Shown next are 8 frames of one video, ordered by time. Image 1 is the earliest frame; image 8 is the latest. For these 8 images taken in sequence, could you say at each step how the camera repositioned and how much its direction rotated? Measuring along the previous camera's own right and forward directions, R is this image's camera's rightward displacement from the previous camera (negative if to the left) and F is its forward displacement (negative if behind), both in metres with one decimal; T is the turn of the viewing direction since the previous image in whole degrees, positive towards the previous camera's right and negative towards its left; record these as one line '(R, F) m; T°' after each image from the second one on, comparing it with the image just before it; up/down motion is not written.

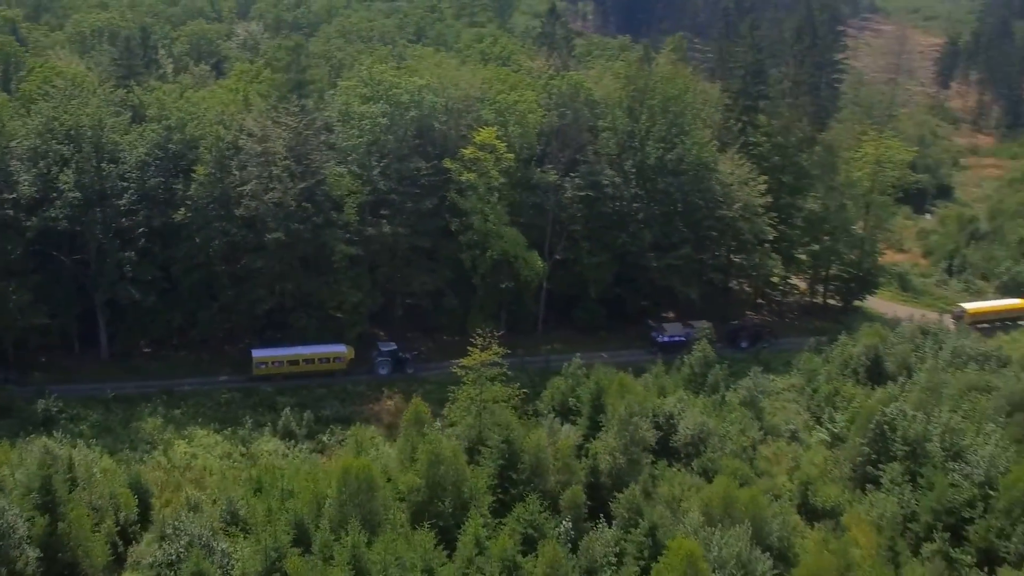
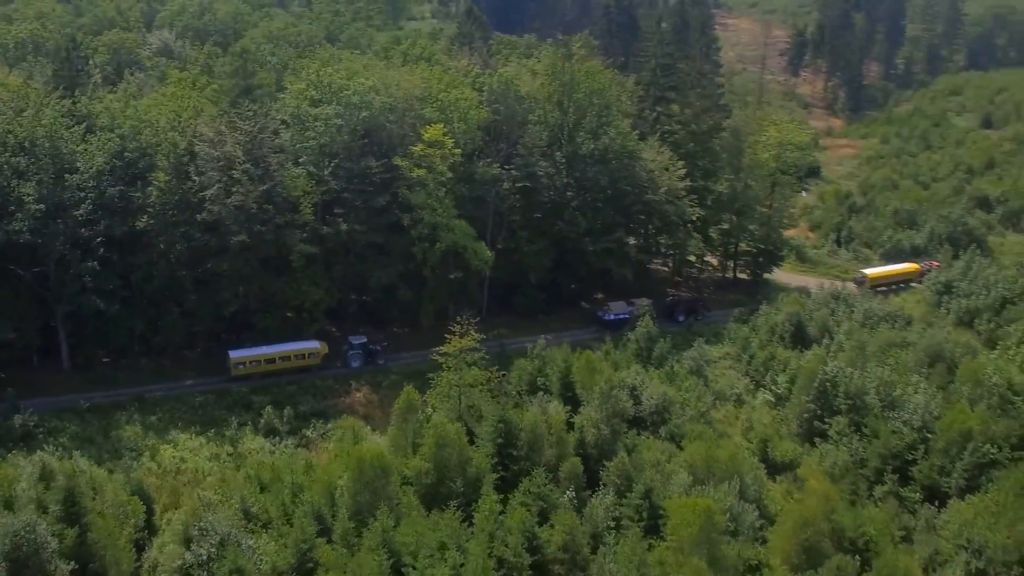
(-5.5, -1.8) m; +10°
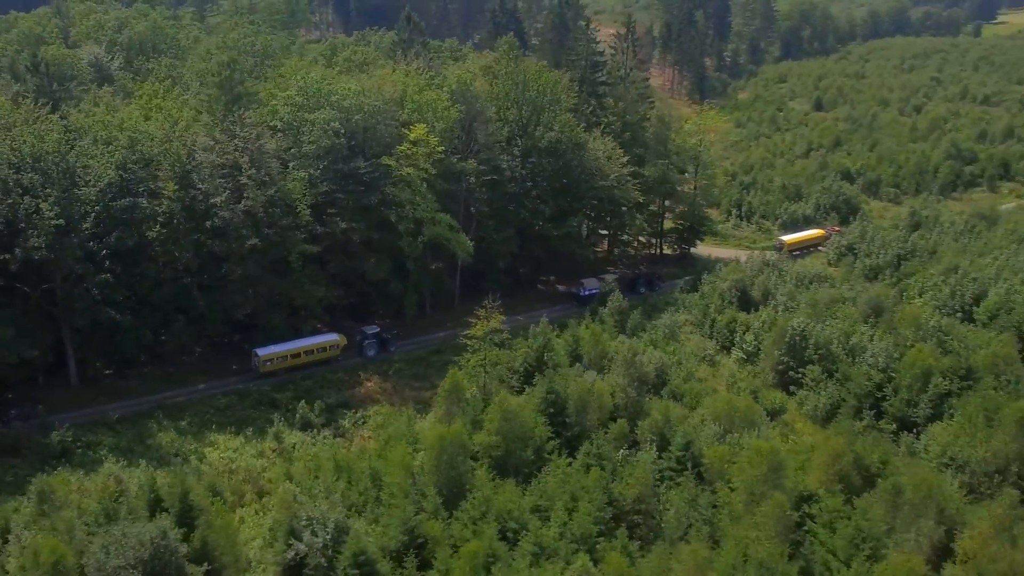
(-9.7, -1.9) m; +13°
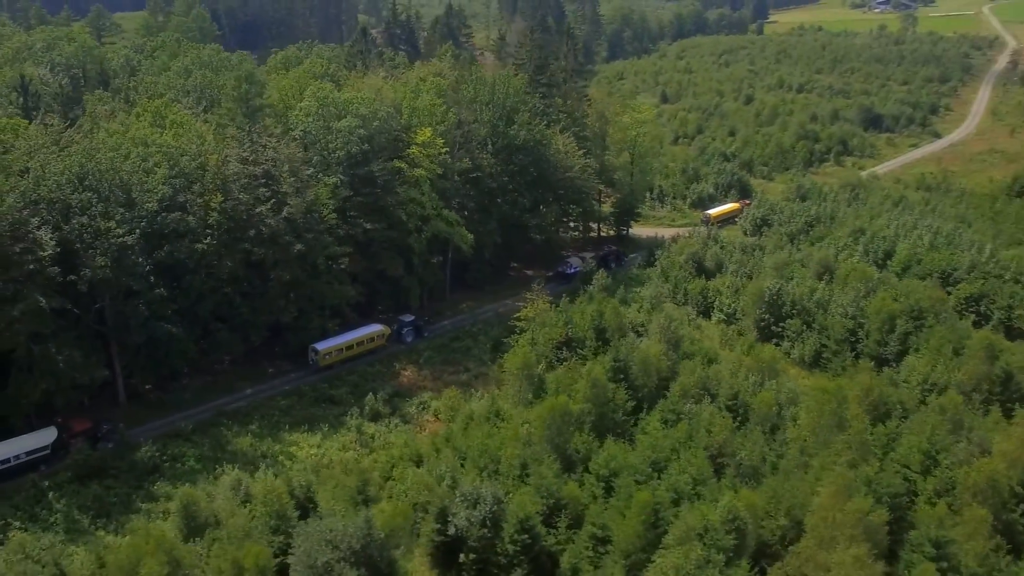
(-12.6, -1.2) m; +15°
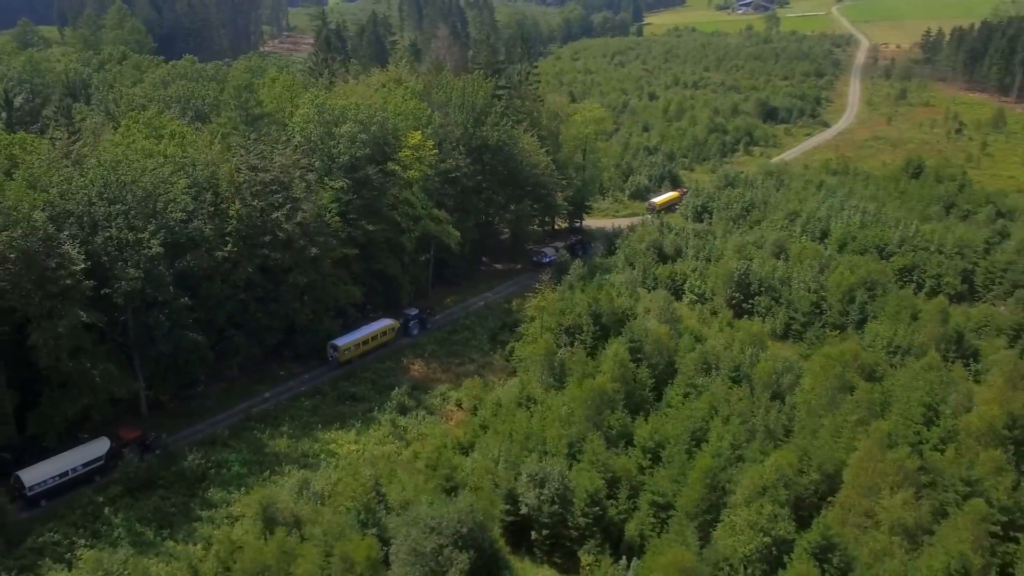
(-7.2, -1.1) m; +9°
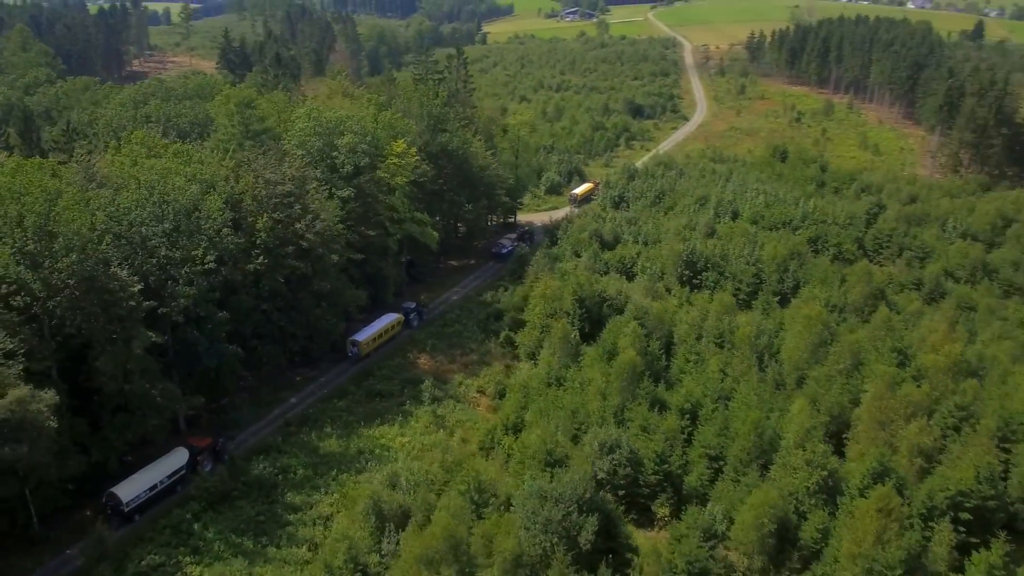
(-9.9, -1.7) m; +12°
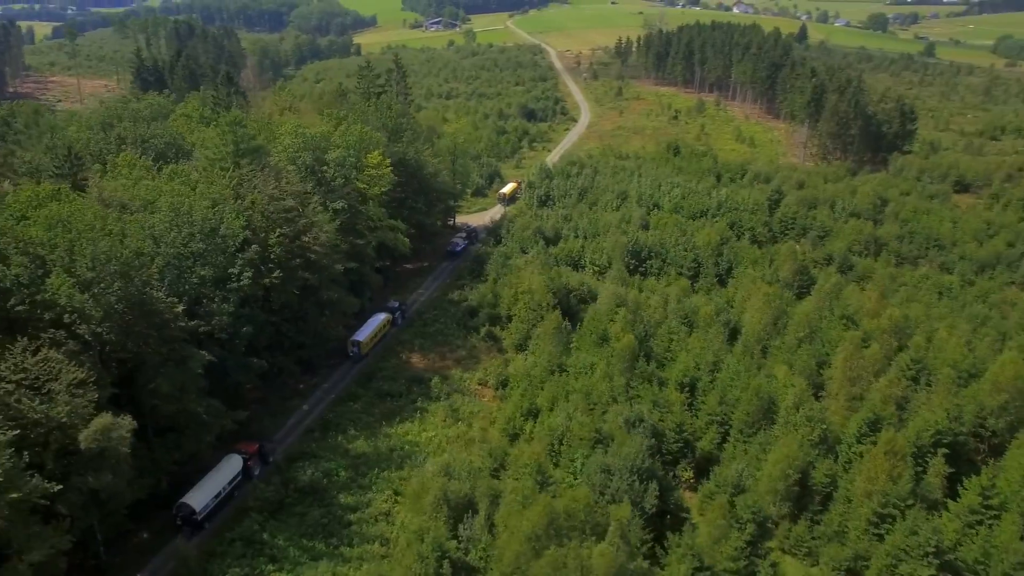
(-7.8, -2.2) m; +9°
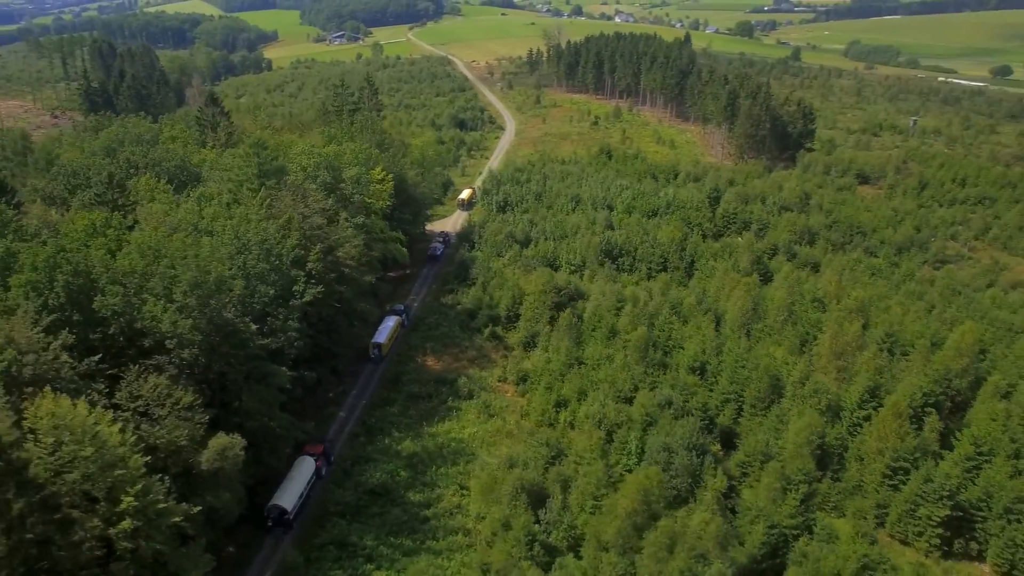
(-7.4, -2.5) m; +8°
